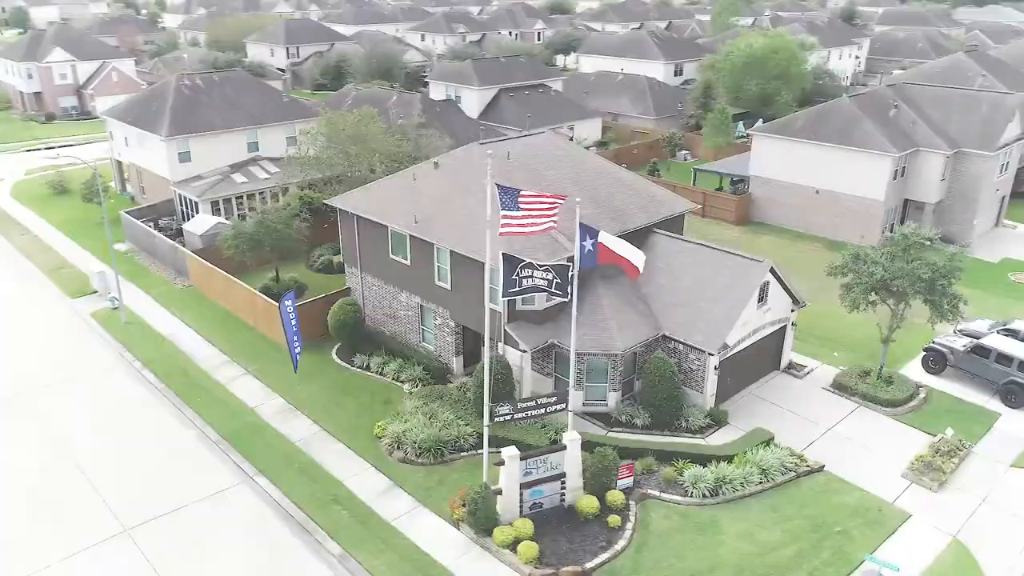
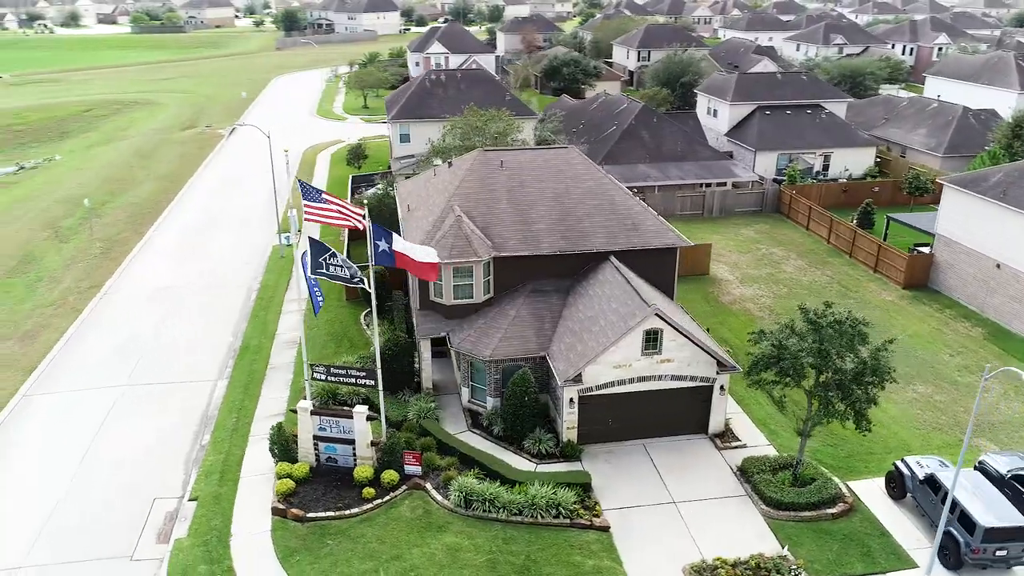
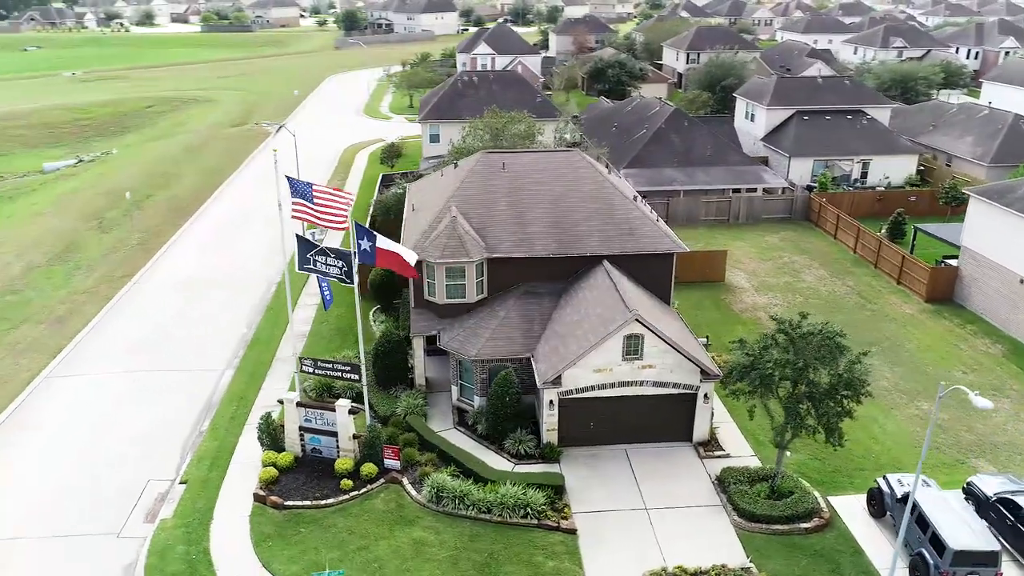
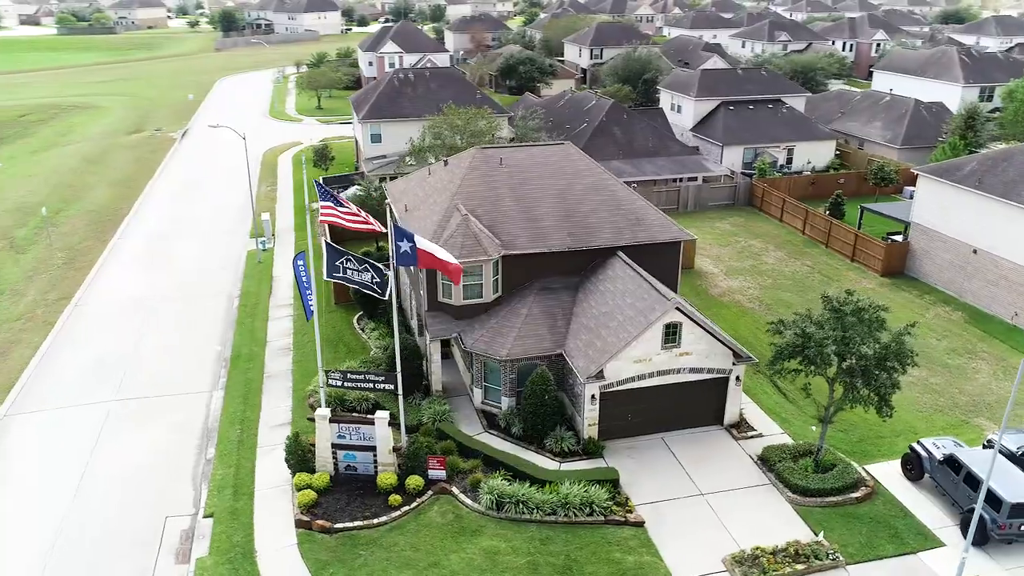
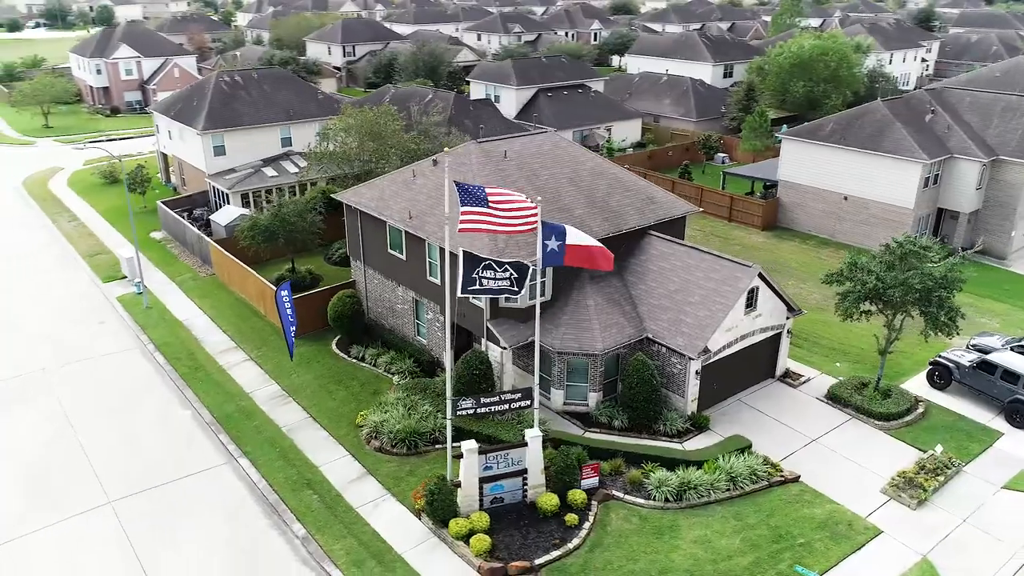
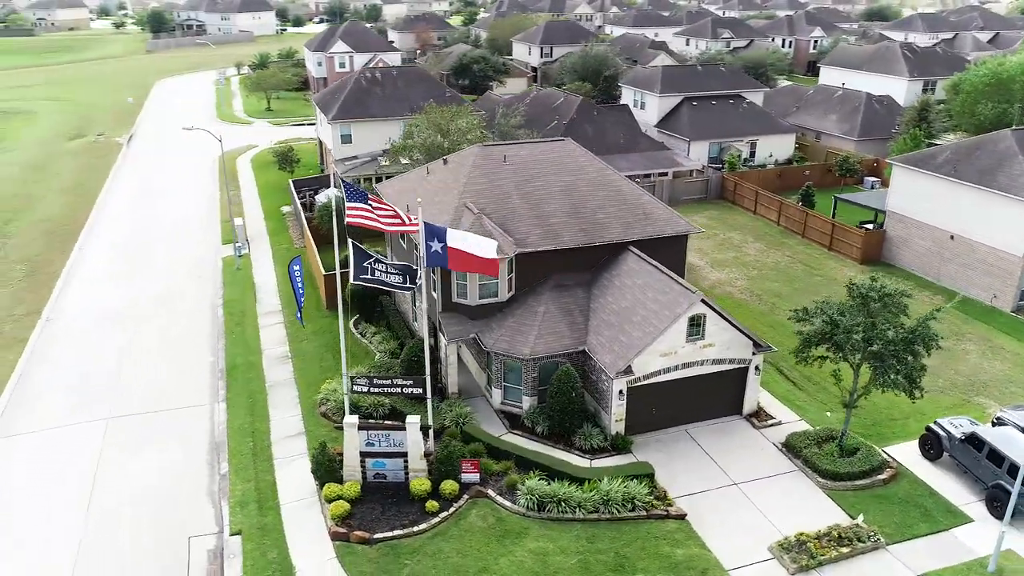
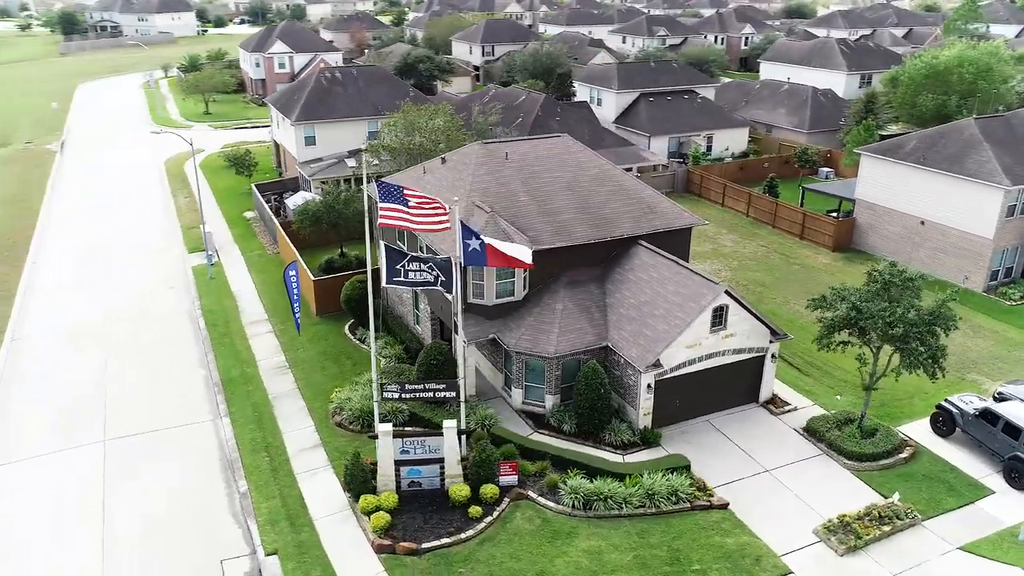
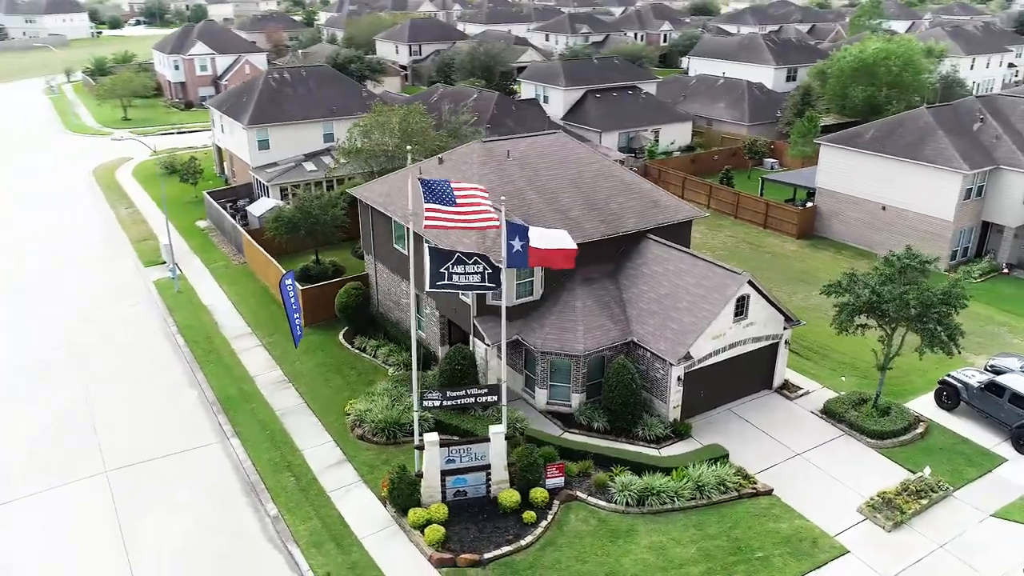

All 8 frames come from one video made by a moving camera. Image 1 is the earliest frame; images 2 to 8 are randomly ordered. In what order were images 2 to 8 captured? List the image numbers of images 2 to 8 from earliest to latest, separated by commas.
5, 8, 7, 6, 4, 2, 3
